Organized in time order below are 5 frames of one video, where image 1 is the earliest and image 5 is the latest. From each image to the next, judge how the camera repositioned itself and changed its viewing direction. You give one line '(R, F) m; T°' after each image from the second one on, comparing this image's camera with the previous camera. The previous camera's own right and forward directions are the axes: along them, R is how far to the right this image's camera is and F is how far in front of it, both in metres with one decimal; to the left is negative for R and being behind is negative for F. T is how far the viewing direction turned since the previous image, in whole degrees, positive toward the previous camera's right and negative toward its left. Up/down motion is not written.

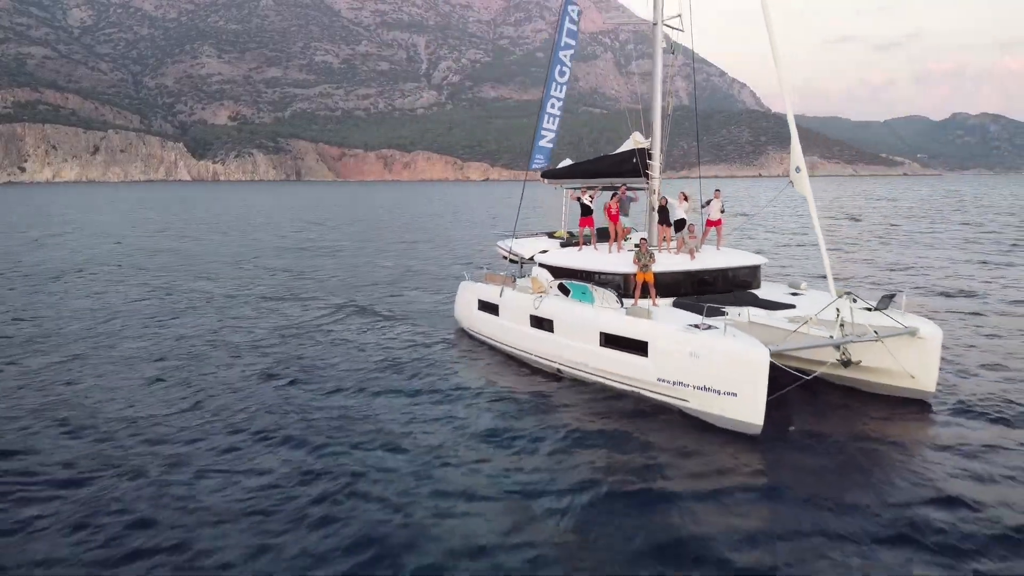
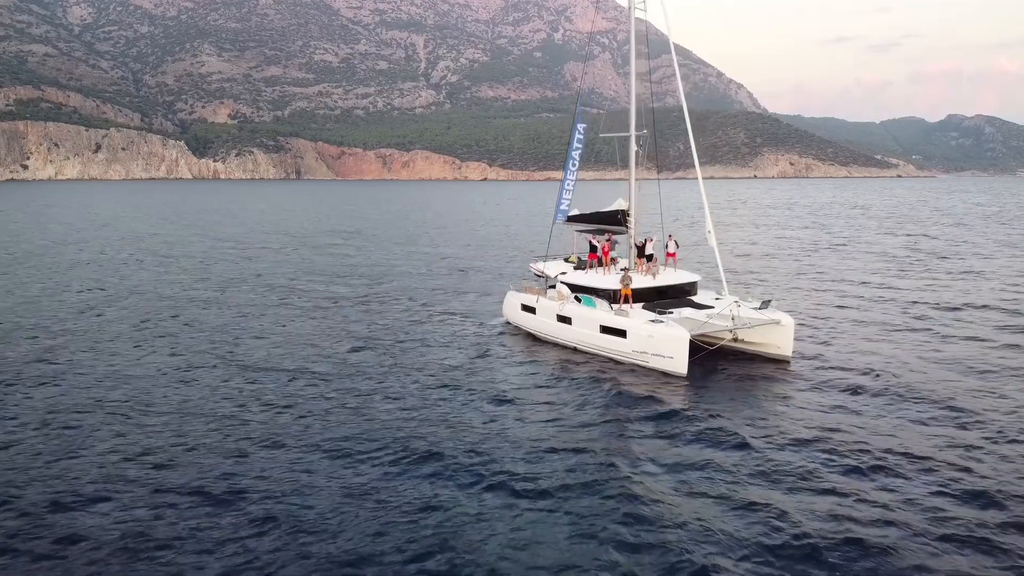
(-0.2, -1.7) m; 0°
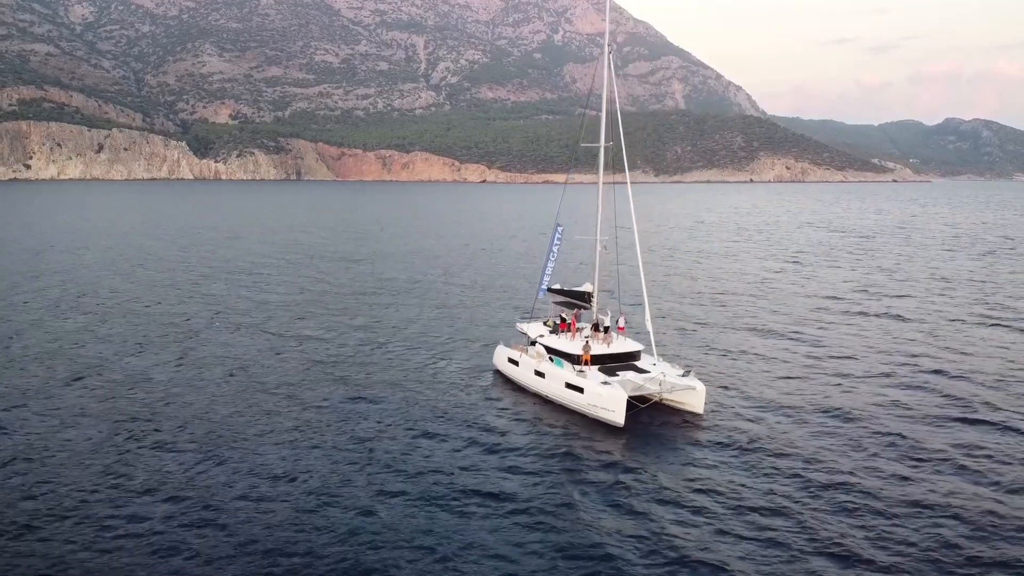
(-1.4, -0.1) m; 0°
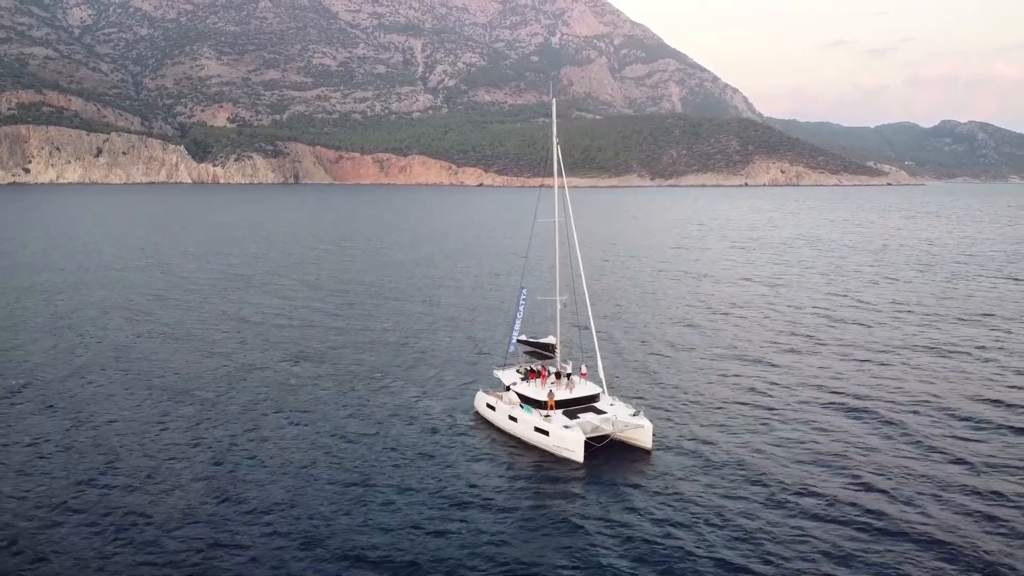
(-2.1, +1.0) m; 0°
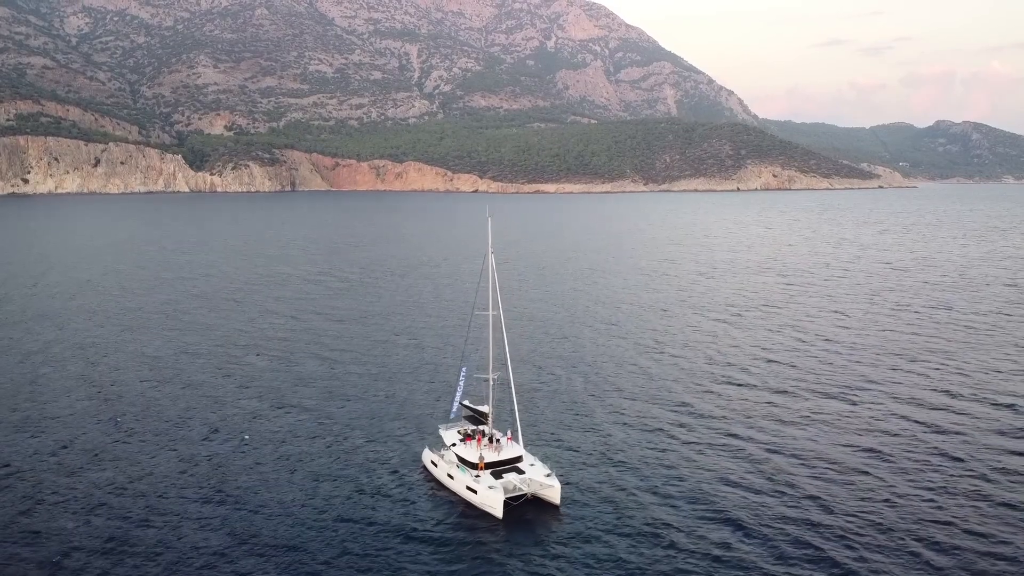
(-3.3, +2.0) m; +1°
